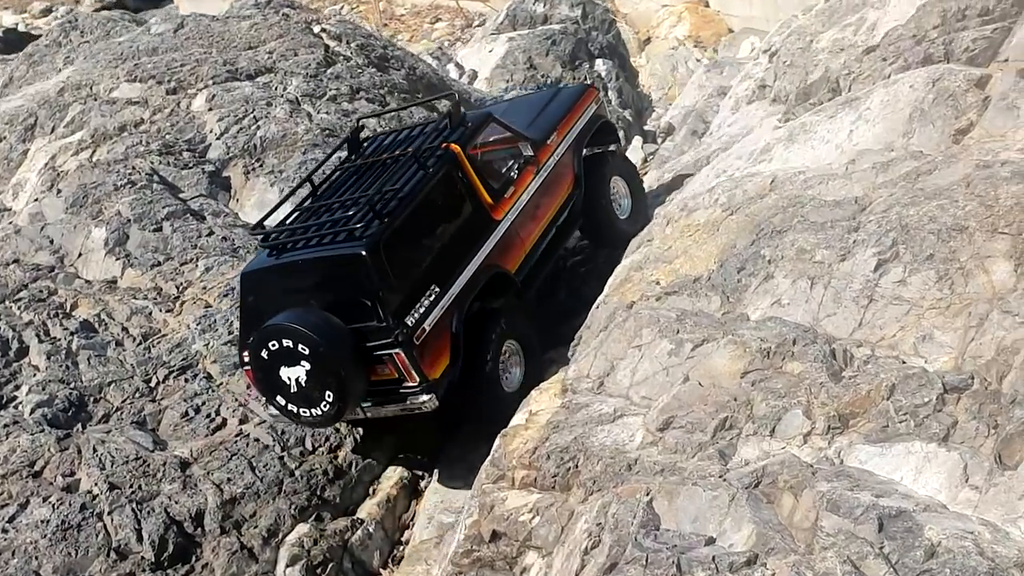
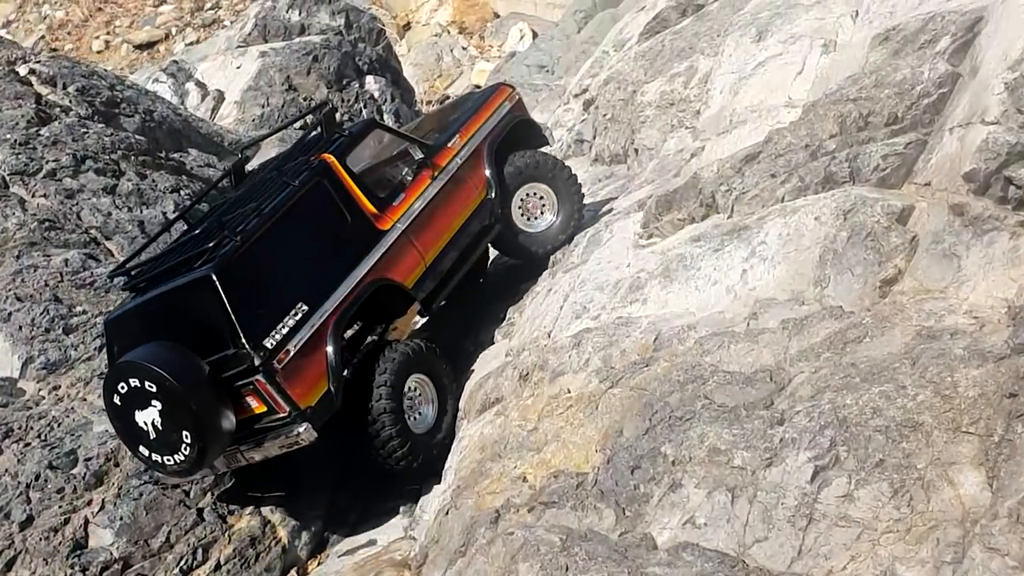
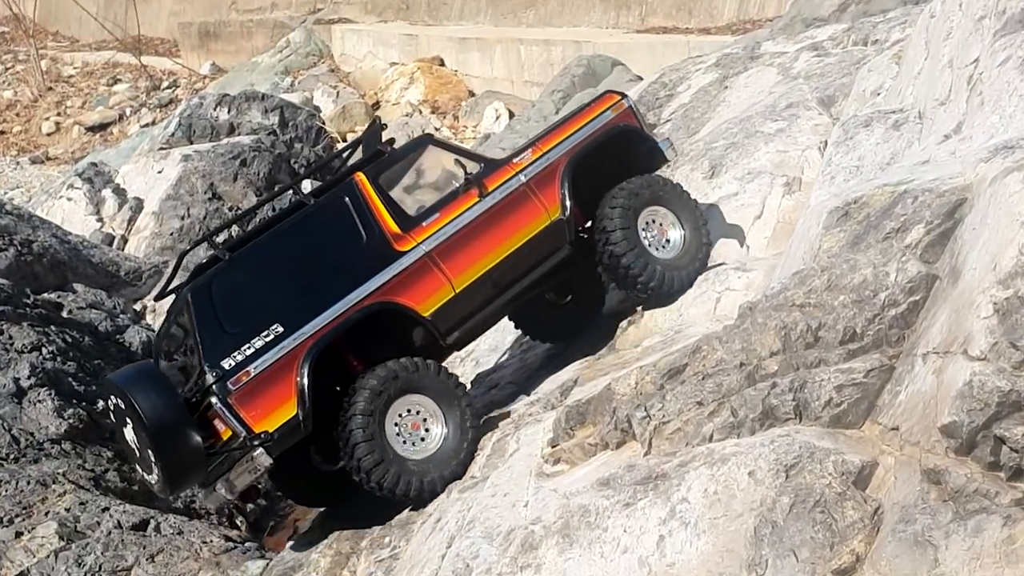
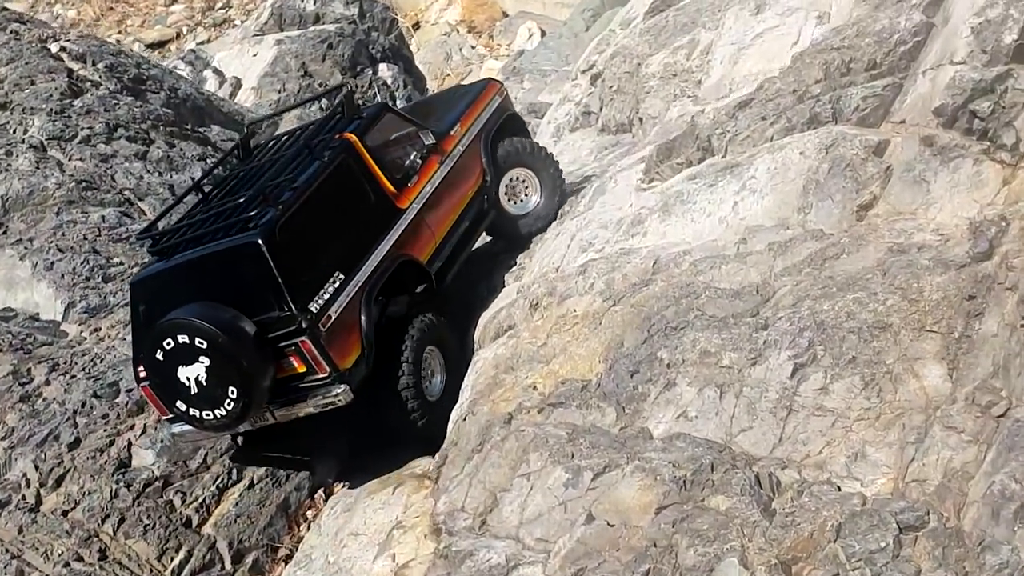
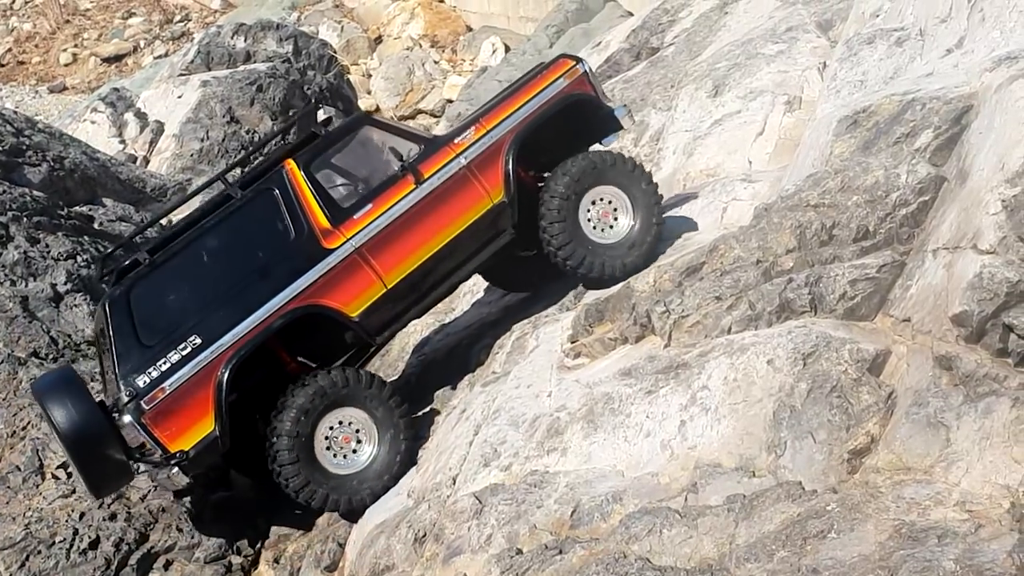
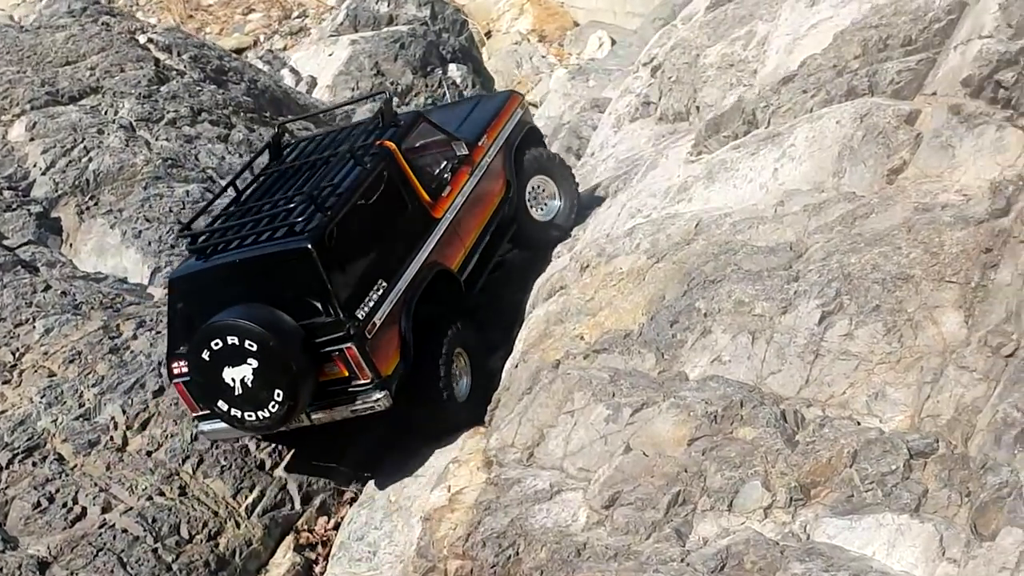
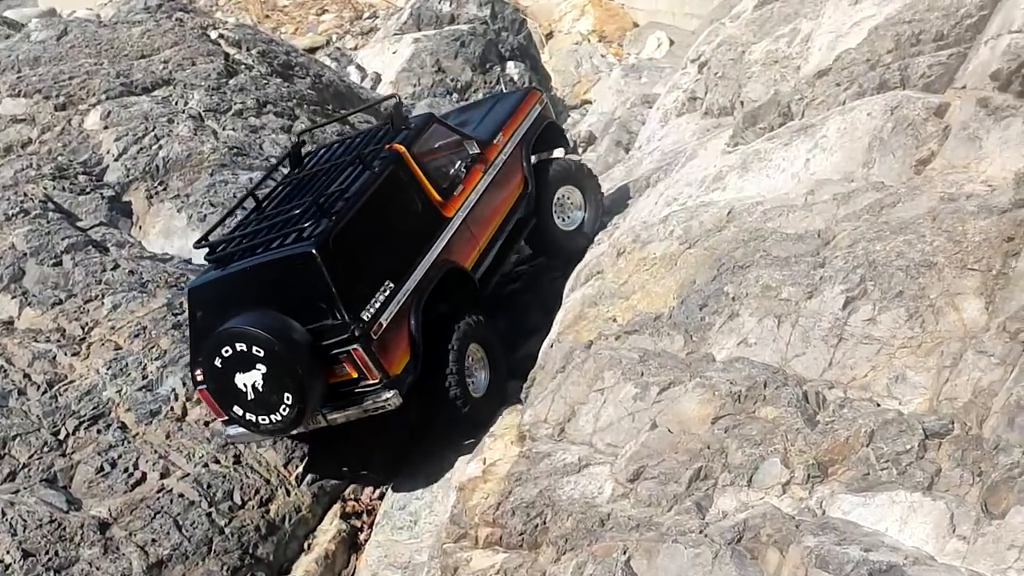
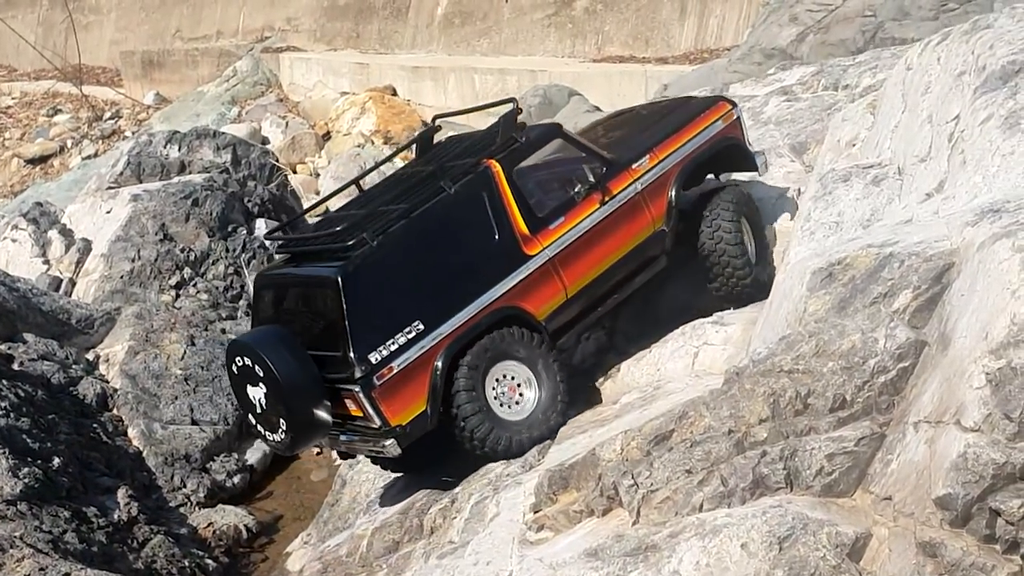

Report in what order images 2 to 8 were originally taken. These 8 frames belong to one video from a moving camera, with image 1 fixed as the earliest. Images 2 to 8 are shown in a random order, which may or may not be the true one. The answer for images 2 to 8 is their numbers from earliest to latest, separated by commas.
7, 6, 4, 2, 5, 3, 8
